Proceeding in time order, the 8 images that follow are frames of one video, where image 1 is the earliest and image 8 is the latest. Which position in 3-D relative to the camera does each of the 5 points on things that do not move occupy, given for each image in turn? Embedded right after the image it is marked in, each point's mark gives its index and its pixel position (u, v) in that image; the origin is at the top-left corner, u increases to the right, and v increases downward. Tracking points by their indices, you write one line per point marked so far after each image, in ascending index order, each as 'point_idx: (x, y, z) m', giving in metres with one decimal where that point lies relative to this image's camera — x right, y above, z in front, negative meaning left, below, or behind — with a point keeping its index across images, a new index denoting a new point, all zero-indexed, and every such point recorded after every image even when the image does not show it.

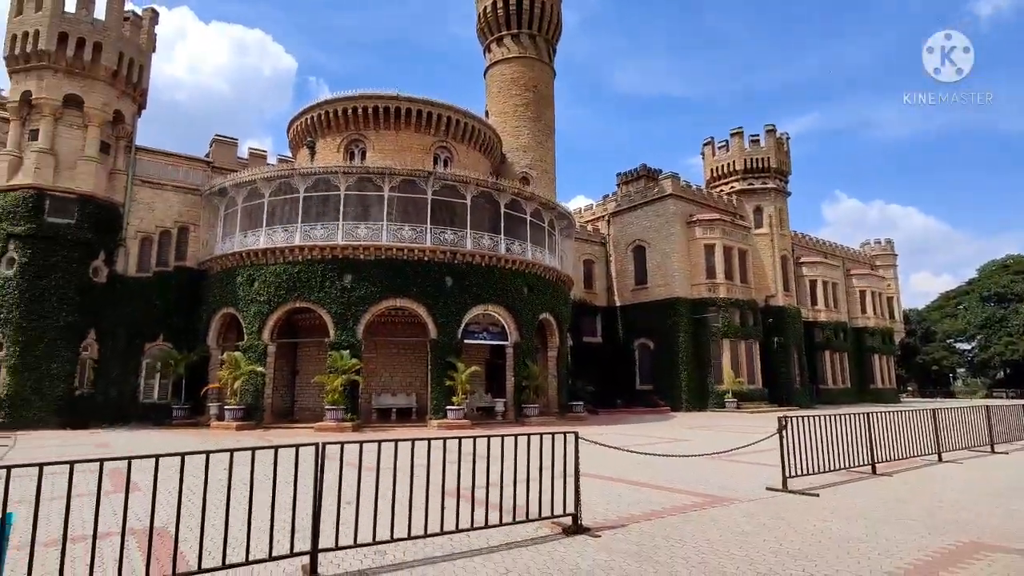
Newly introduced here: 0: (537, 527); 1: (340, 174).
0: (+0.3, -2.7, +6.6) m
1: (-5.7, +3.8, +19.7) m
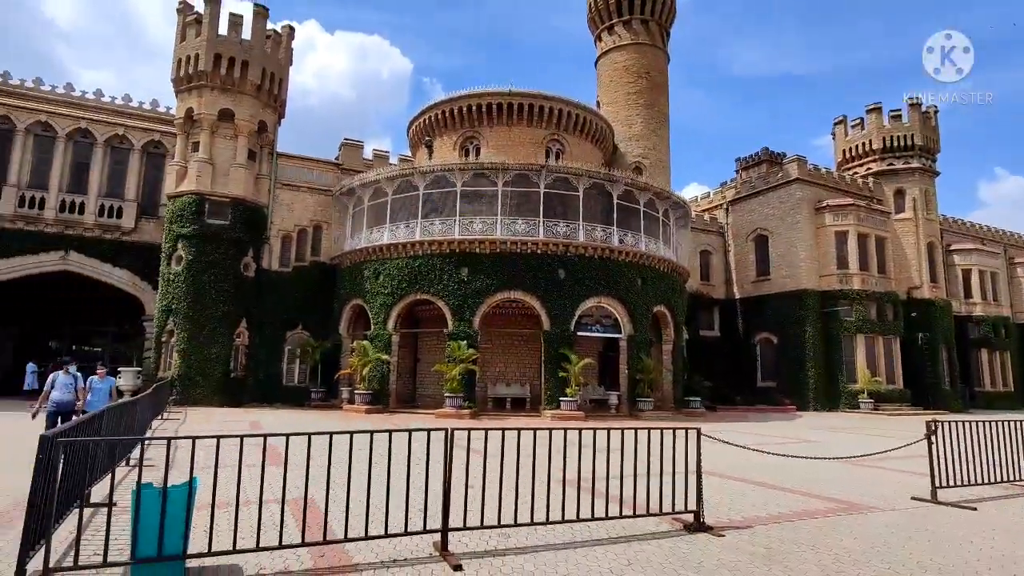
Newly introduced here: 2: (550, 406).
0: (+1.6, -2.6, +6.6) m
1: (-1.9, +4.0, +20.5) m
2: (+1.2, -3.9, +19.5) m
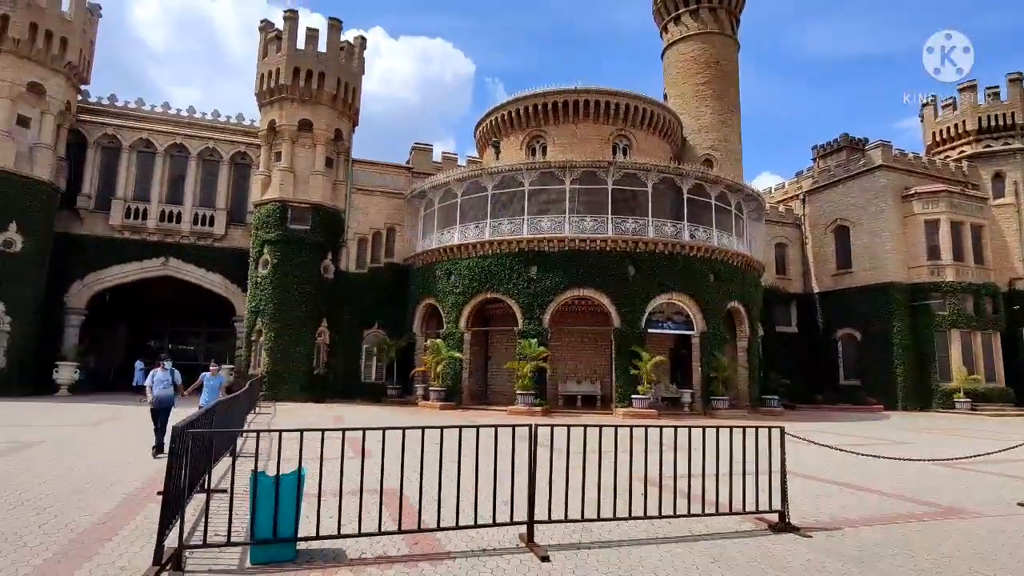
0: (+2.5, -2.6, +6.5) m
1: (+0.4, +4.1, +20.7) m
2: (+3.6, -3.8, +19.4) m
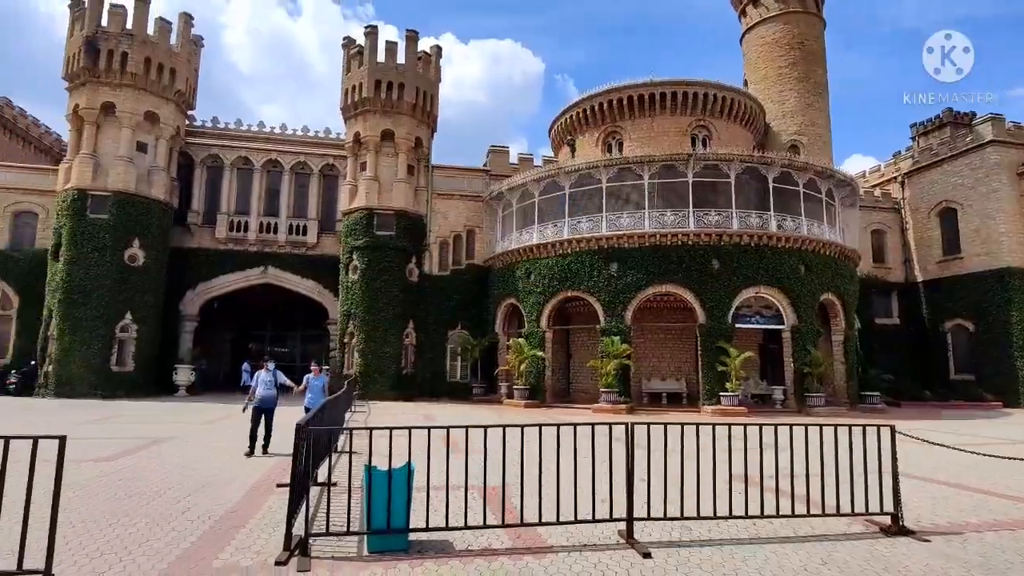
0: (+3.6, -2.5, +6.3) m
1: (+3.1, +4.2, +20.6) m
2: (+6.3, -3.6, +19.0) m
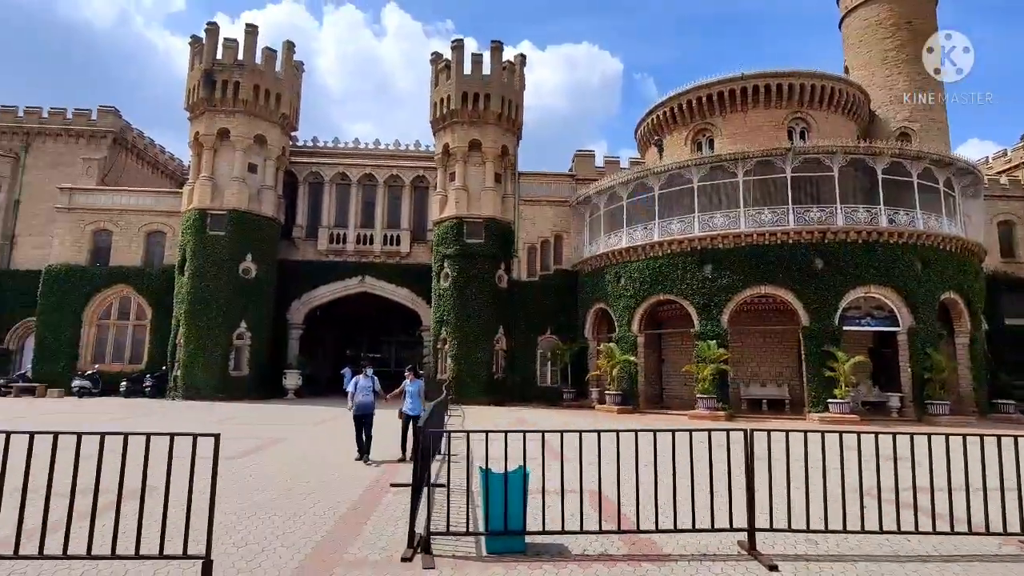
0: (+4.7, -2.5, +5.8) m
1: (+6.1, +4.1, +20.0) m
2: (+9.2, -3.6, +17.9) m
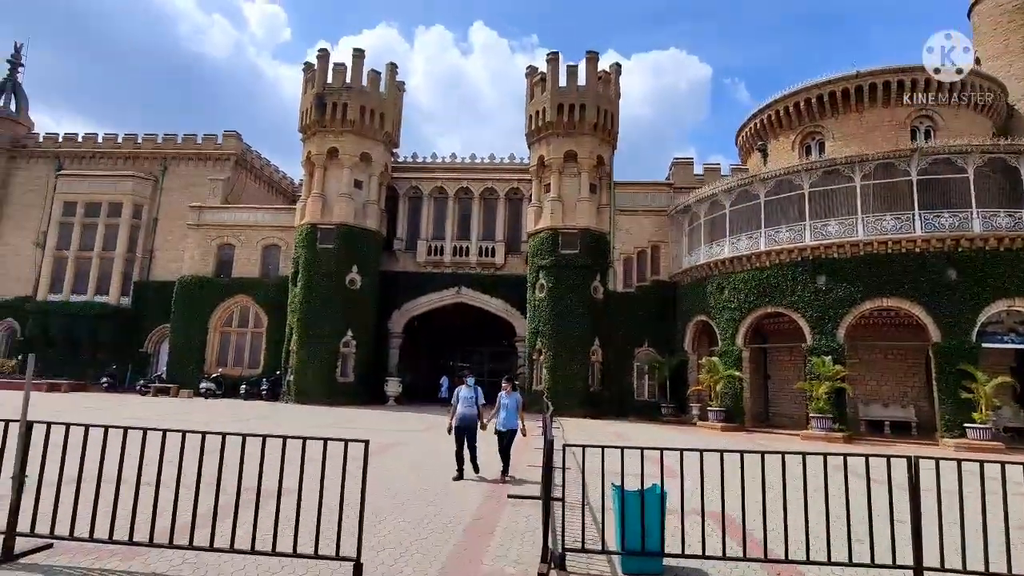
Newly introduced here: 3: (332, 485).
0: (+5.9, -2.6, +4.9) m
1: (+9.4, +3.7, +19.0) m
2: (+12.0, -4.0, +16.3) m
3: (-2.5, -2.7, +8.1) m
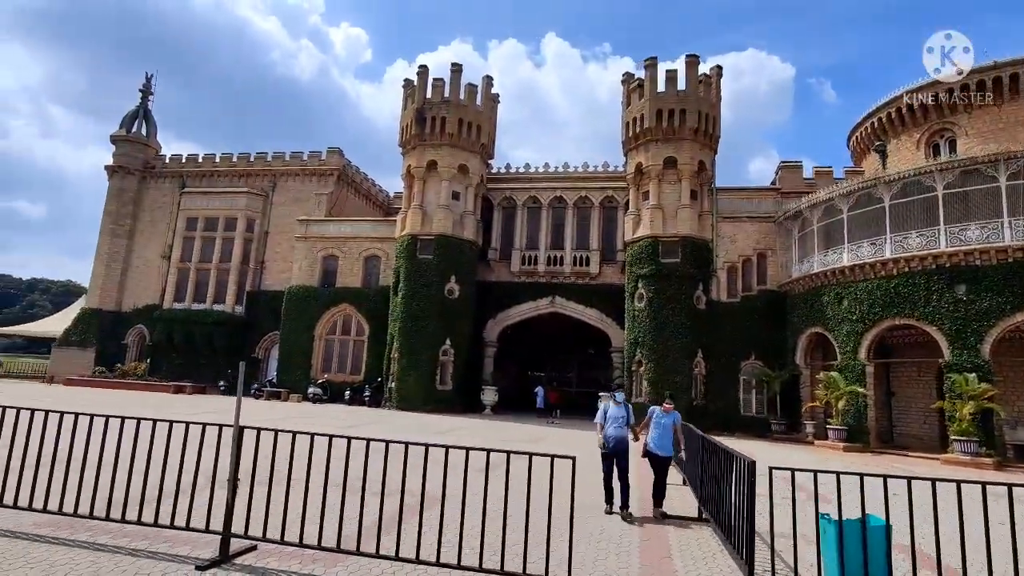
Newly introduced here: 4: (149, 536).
0: (+7.4, -2.7, +3.9) m
1: (+12.6, +3.4, +17.5) m
2: (+14.9, -4.3, +14.4) m
3: (-0.5, -2.8, +8.1) m
4: (-3.1, -2.1, +5.1) m
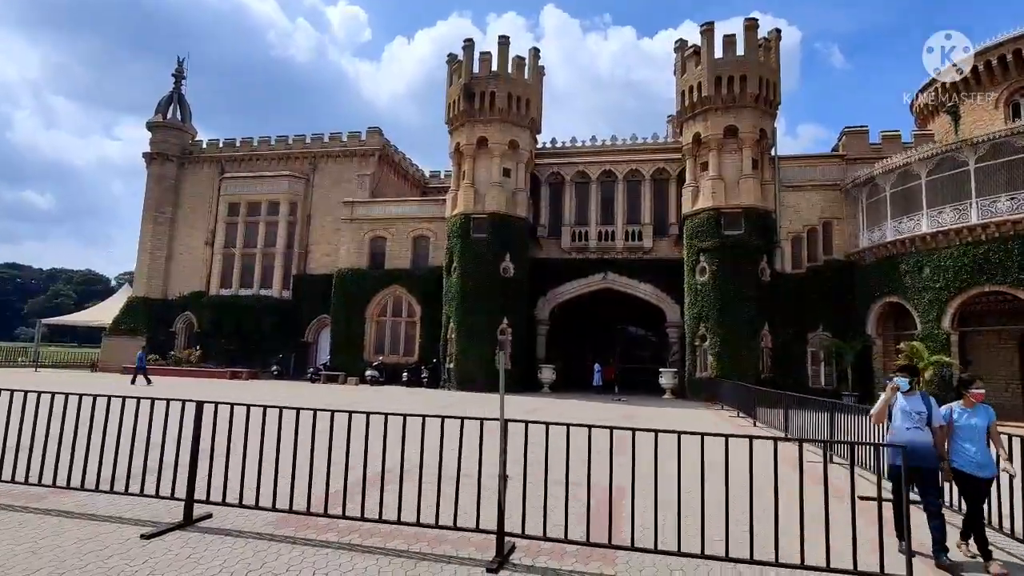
0: (+9.5, -2.3, +3.5) m
1: (+14.8, +4.4, +16.8) m
2: (+17.2, -3.3, +14.0) m
3: (+1.7, -2.5, +7.8) m
4: (-1.0, -2.0, +4.9) m
